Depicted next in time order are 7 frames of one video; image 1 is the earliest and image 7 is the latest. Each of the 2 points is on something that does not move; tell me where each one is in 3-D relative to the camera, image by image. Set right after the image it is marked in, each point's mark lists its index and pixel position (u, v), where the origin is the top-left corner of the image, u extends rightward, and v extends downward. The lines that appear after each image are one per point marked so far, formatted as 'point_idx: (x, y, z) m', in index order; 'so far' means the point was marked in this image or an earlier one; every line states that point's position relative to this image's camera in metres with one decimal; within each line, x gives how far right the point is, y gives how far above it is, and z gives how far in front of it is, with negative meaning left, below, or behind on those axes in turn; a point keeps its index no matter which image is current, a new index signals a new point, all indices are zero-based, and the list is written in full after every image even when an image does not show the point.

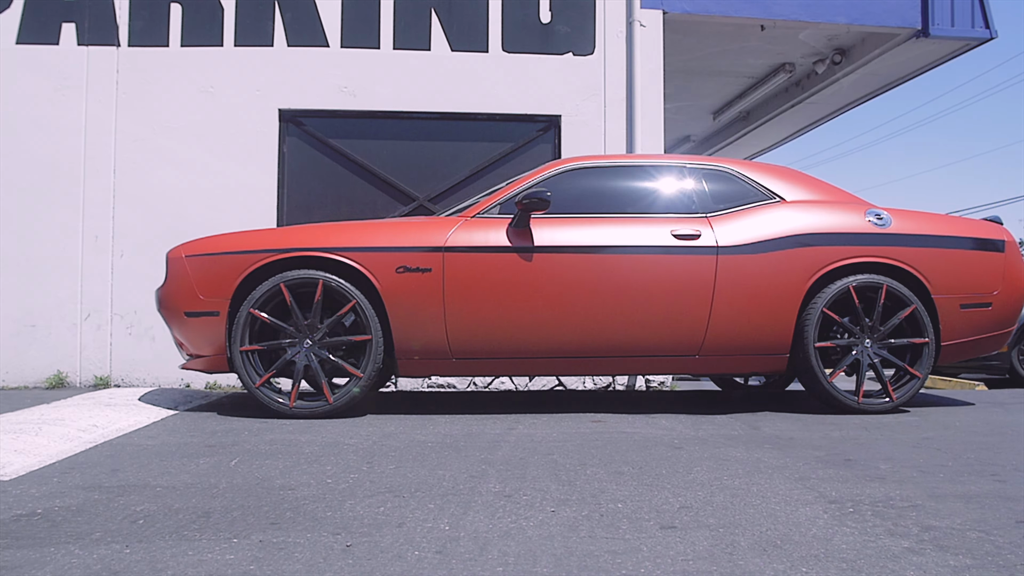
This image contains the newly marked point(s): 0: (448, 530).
0: (-0.2, -0.8, +2.3) m
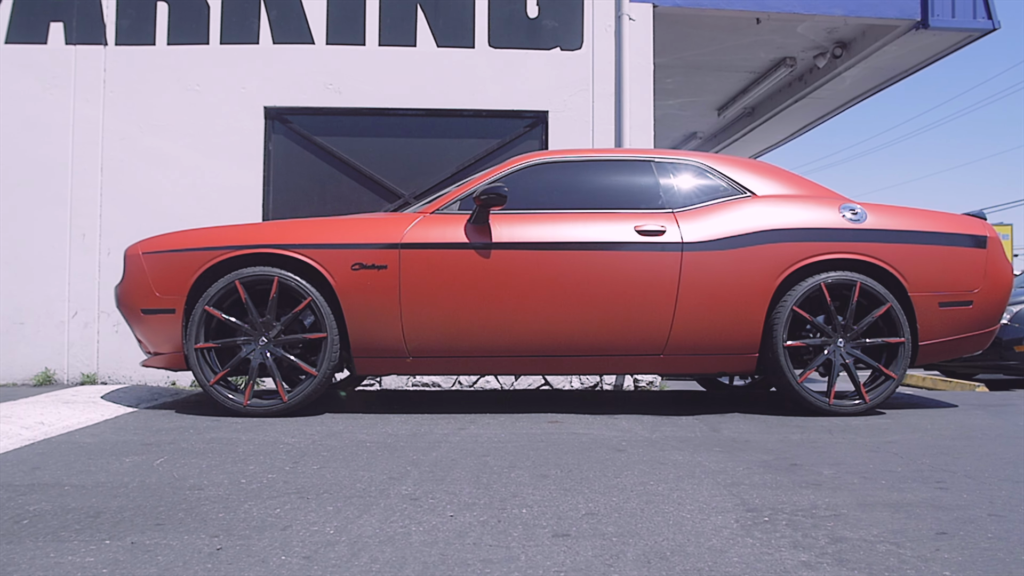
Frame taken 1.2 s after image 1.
0: (-0.6, -0.8, +2.2) m
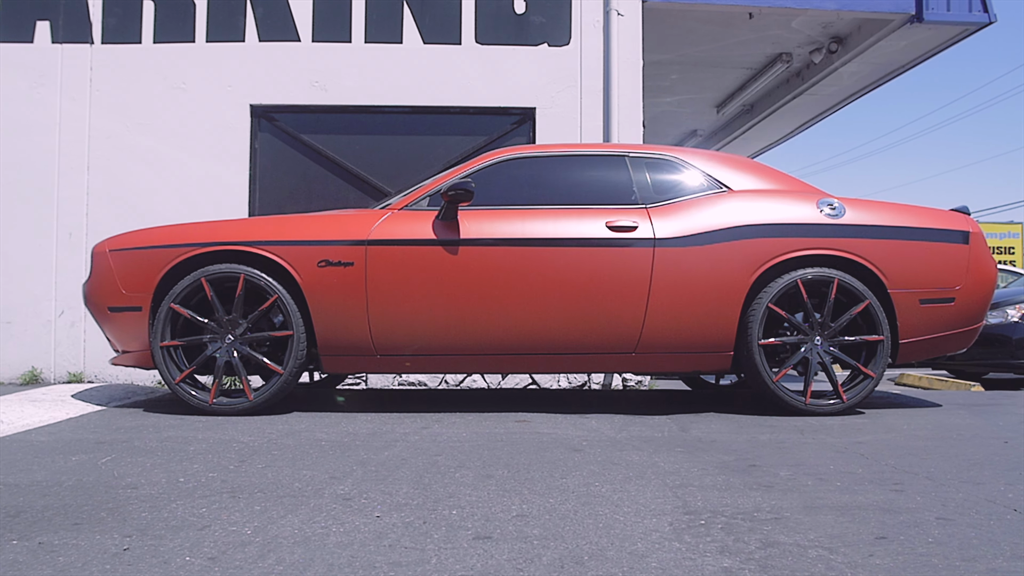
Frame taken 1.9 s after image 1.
0: (-0.8, -0.8, +2.1) m
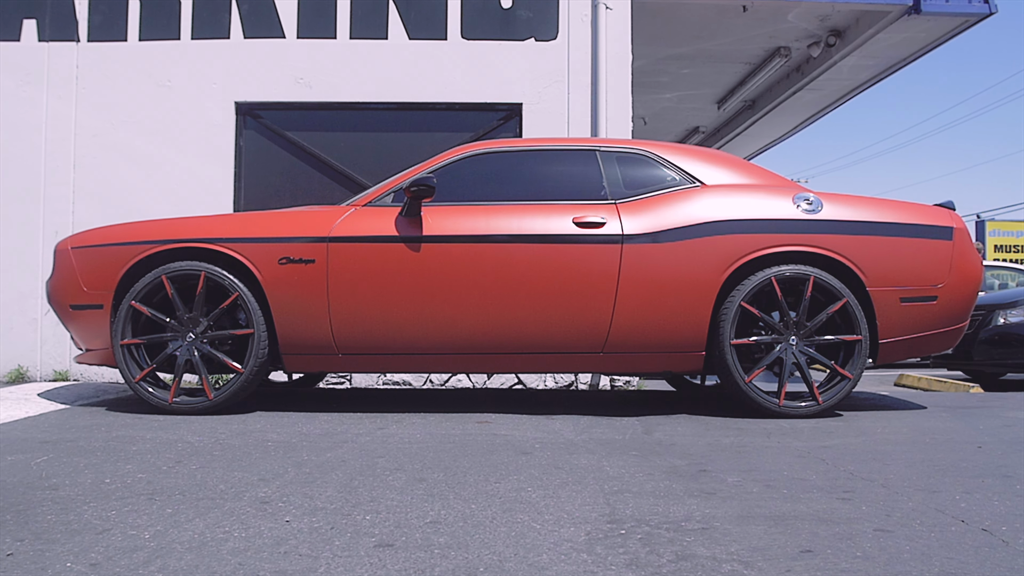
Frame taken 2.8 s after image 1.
0: (-1.1, -0.8, +2.0) m
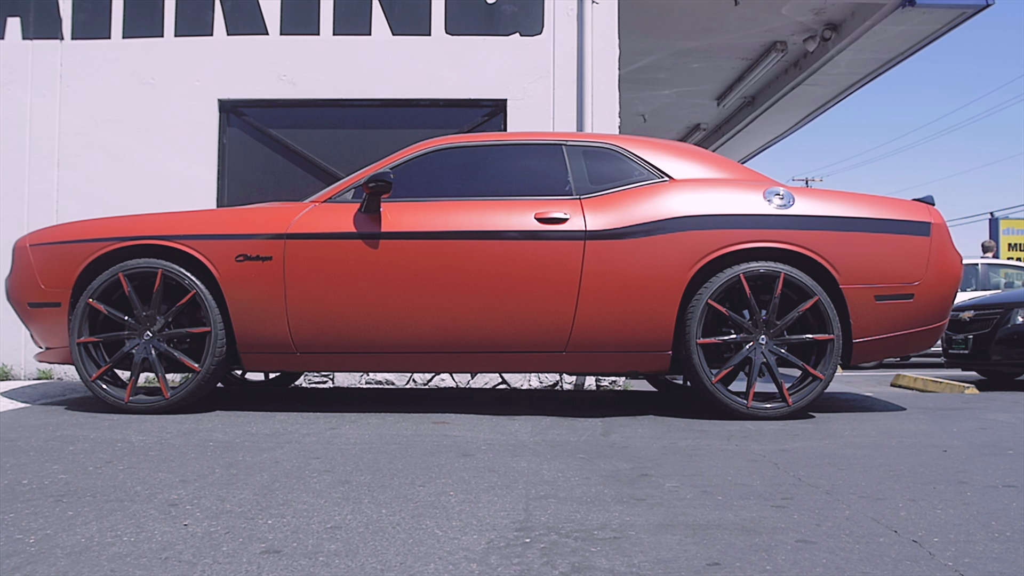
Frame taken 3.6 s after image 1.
0: (-1.4, -0.7, +1.9) m
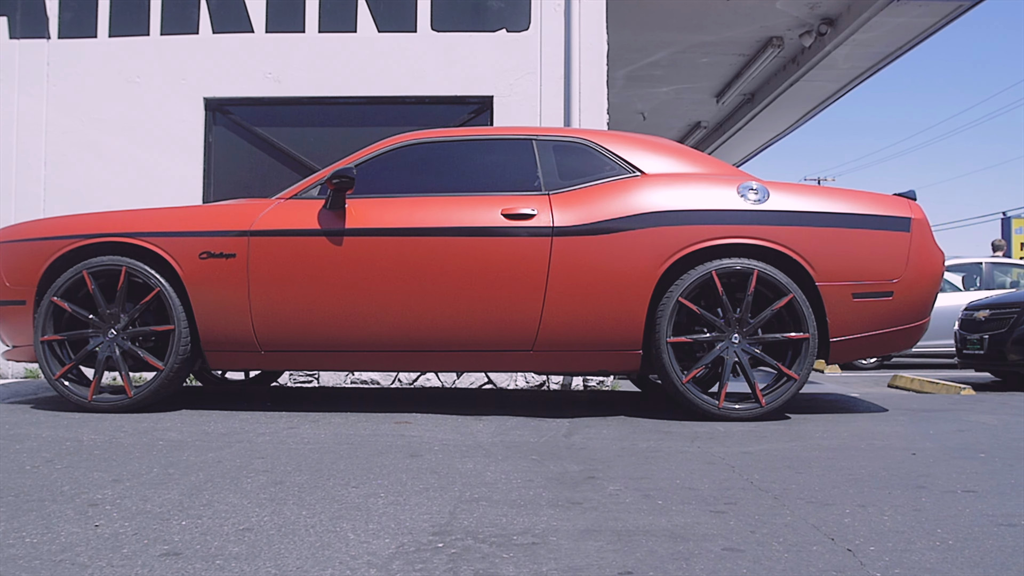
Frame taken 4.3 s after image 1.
0: (-1.7, -0.7, +1.9) m
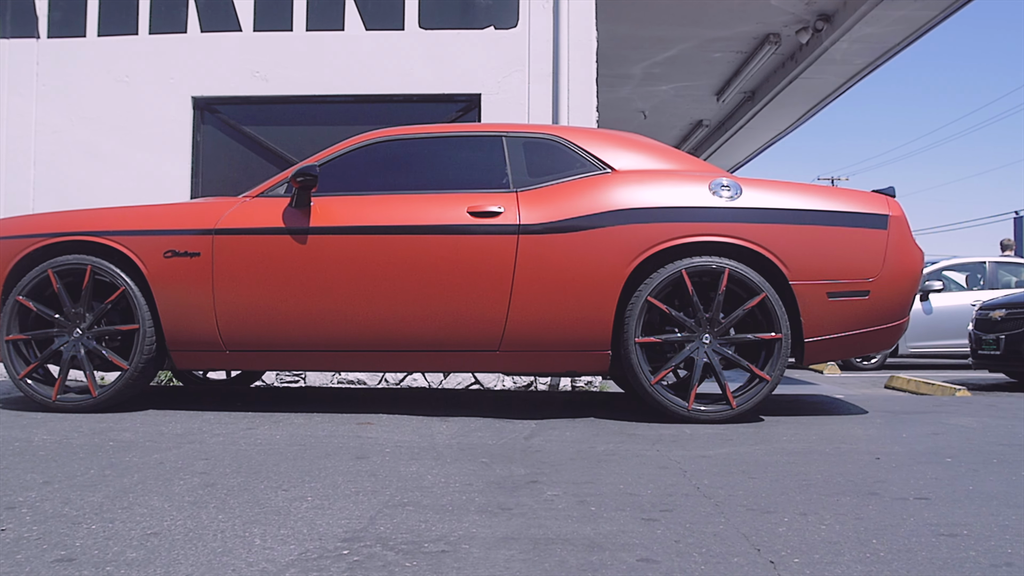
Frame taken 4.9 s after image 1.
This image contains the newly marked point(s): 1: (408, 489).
0: (-1.9, -0.7, +1.8) m
1: (-0.4, -0.7, +2.5) m
